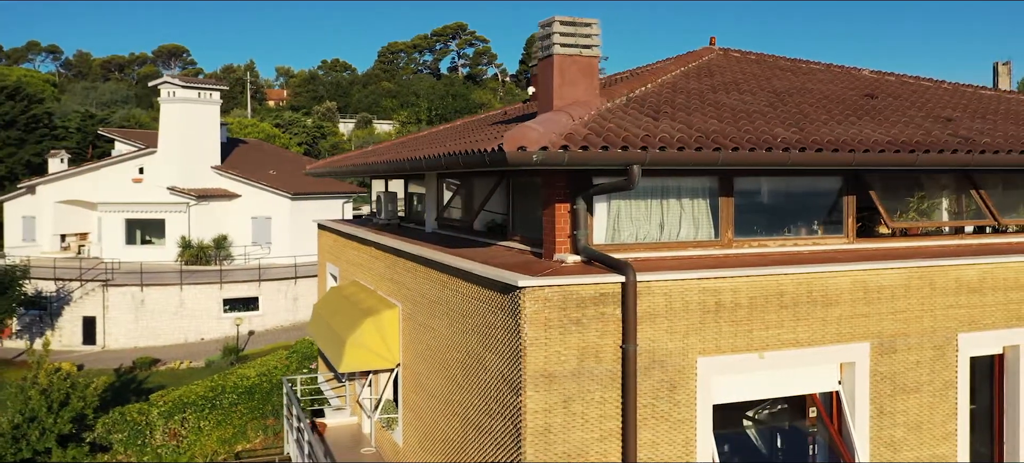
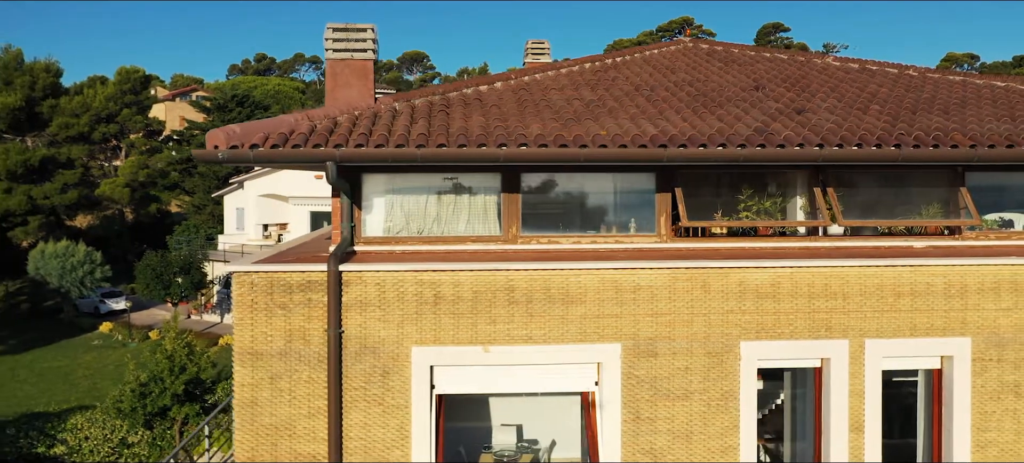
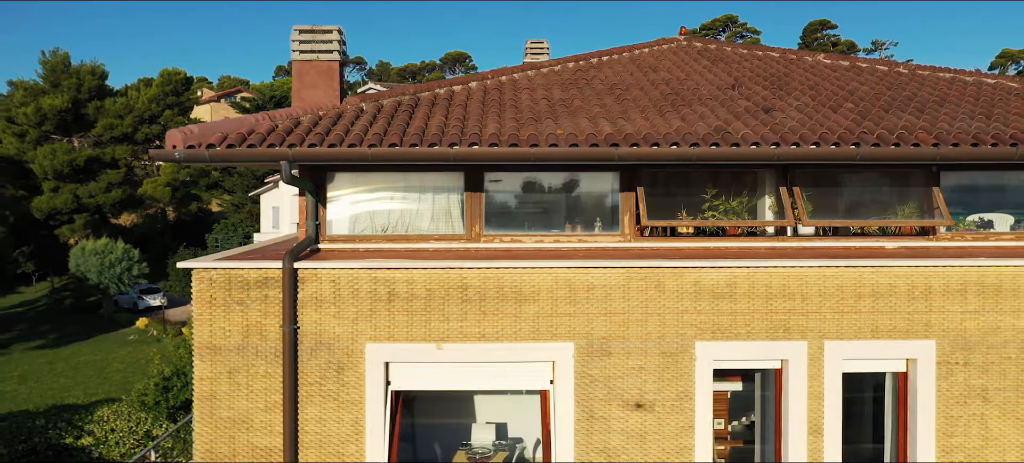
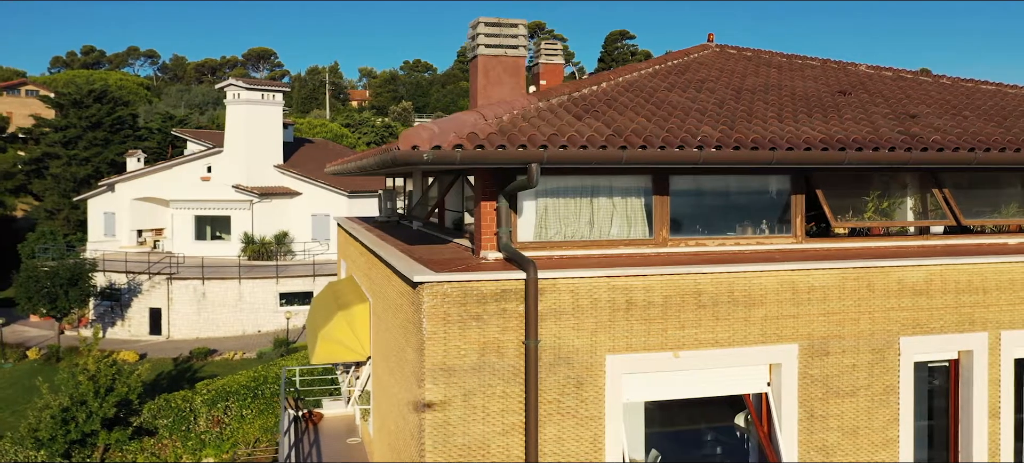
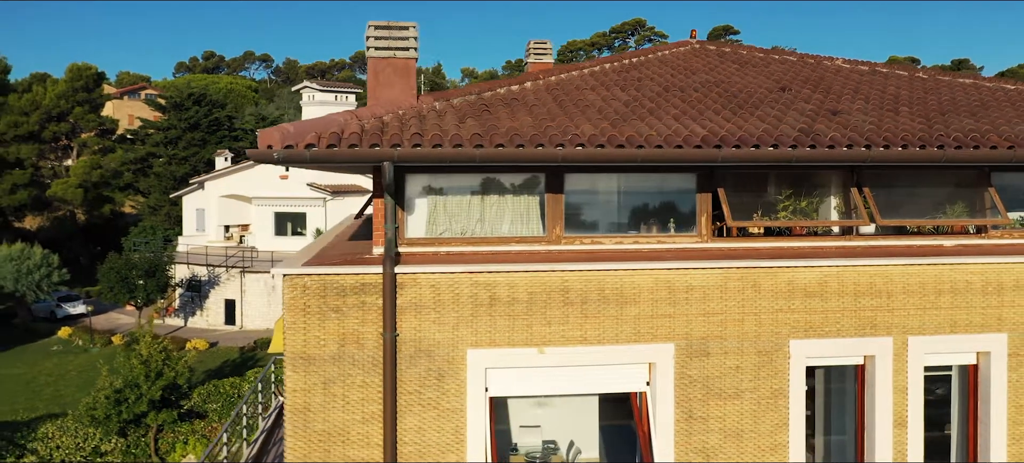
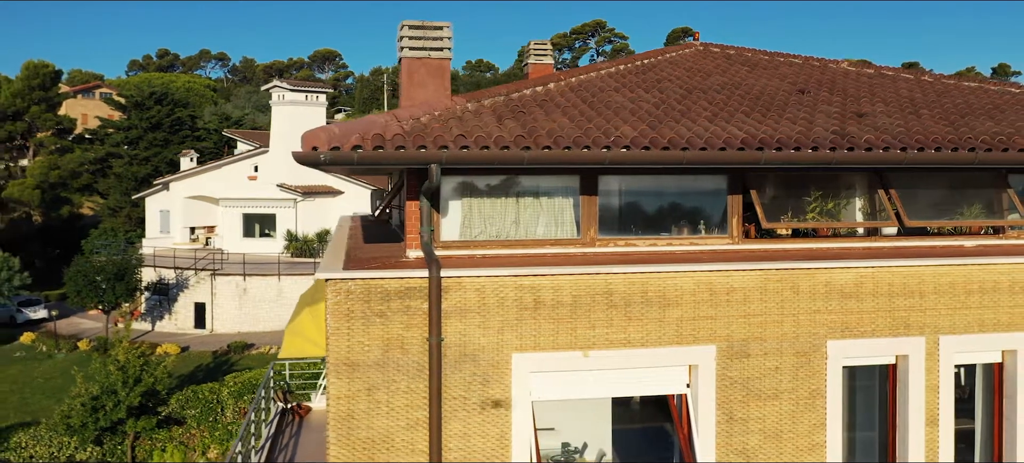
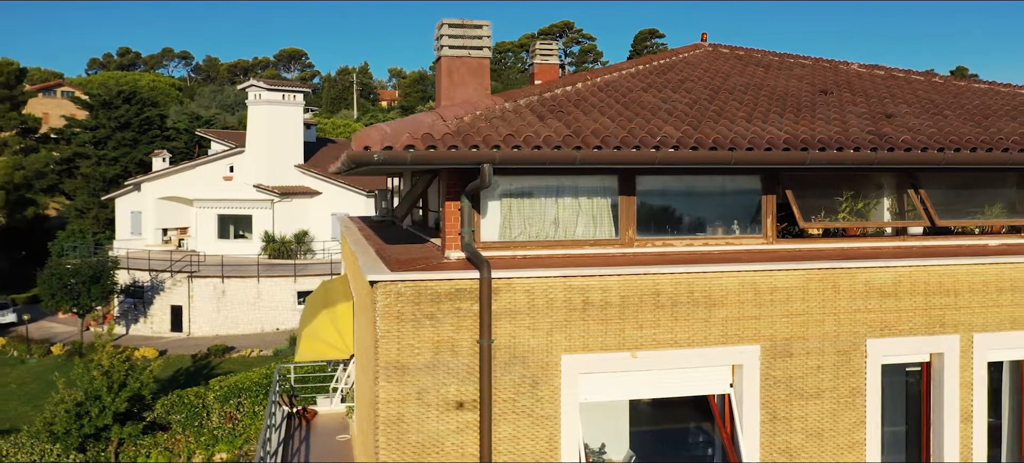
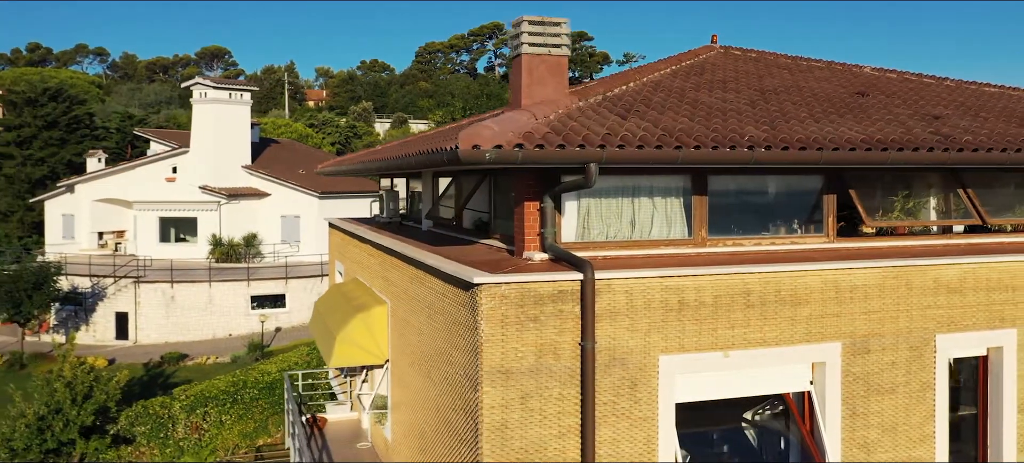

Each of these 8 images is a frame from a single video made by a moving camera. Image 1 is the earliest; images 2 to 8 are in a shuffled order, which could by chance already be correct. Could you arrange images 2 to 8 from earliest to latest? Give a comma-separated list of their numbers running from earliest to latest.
8, 4, 7, 6, 5, 2, 3
